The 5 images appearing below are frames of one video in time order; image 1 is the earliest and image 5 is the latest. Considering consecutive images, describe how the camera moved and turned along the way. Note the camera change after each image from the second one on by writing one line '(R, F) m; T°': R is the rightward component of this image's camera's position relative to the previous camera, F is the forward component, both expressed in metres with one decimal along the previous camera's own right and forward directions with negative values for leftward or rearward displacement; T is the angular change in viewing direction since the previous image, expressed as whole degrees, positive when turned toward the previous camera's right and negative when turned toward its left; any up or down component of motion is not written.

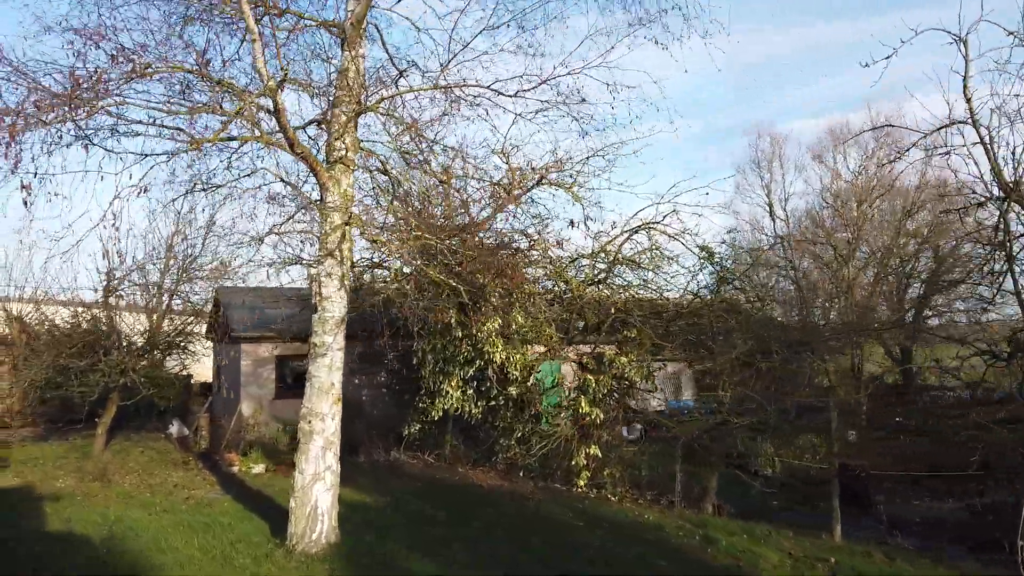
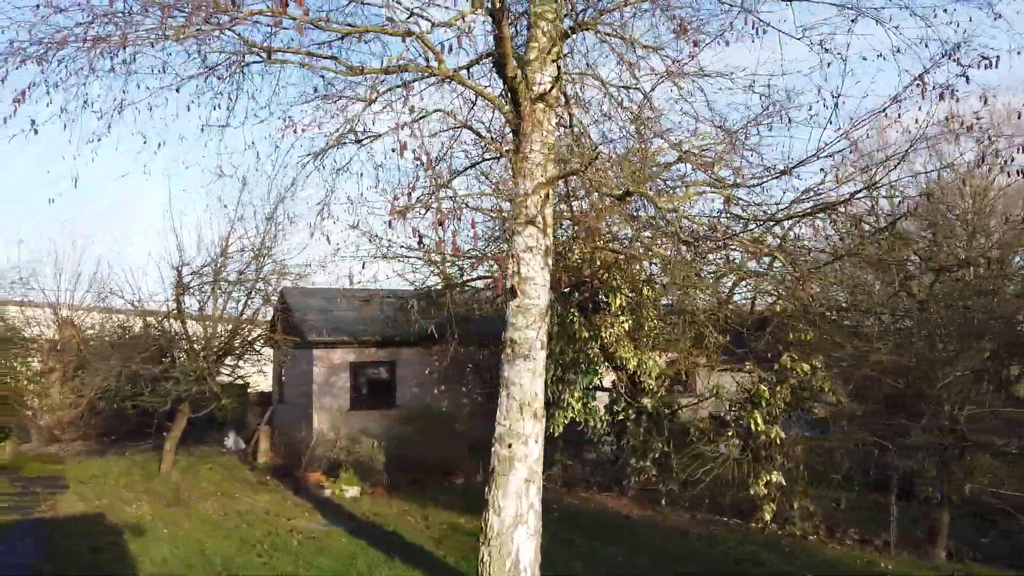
(-1.6, +1.7) m; -2°
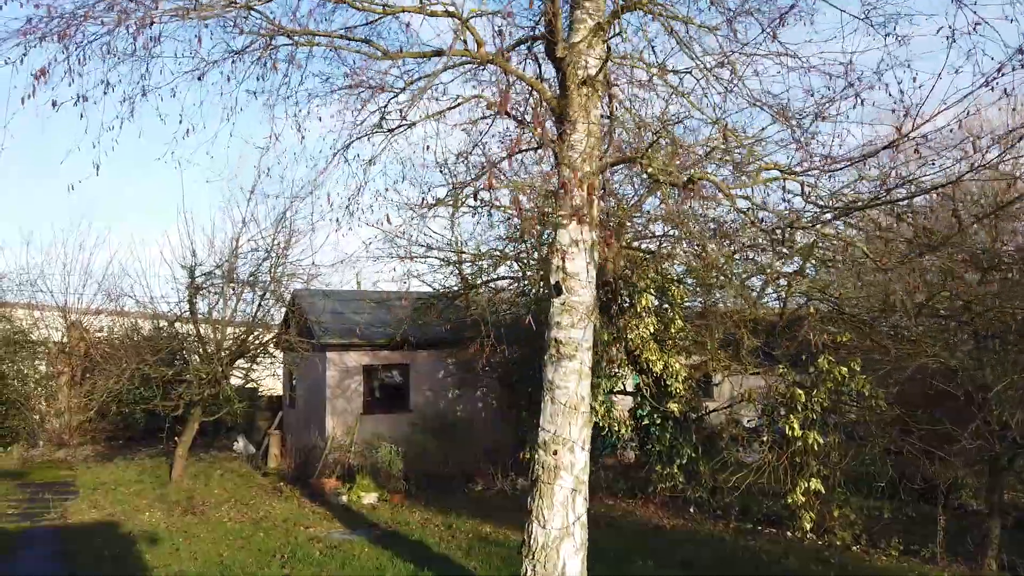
(-0.3, +0.3) m; 0°
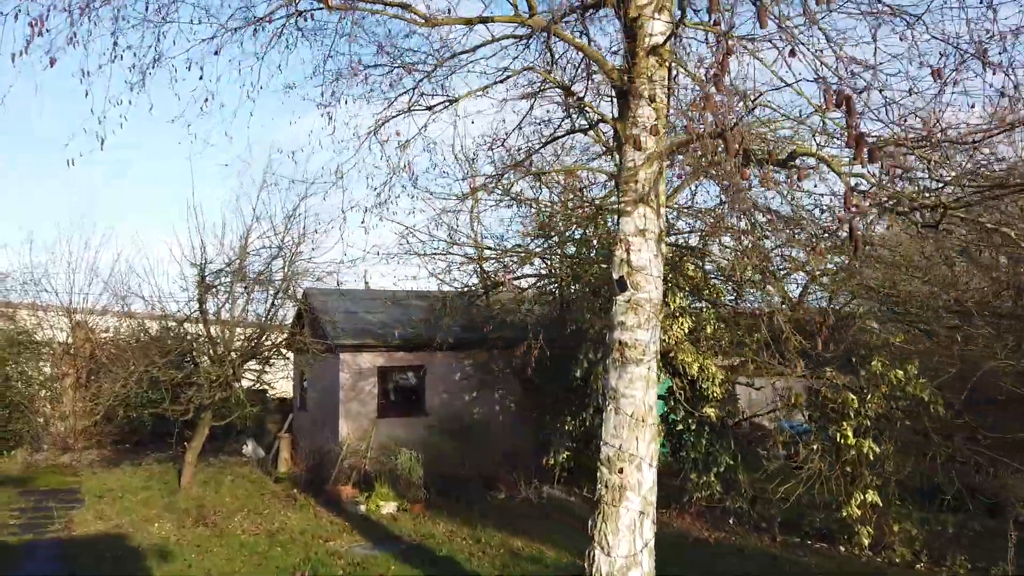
(-0.3, +0.5) m; 0°
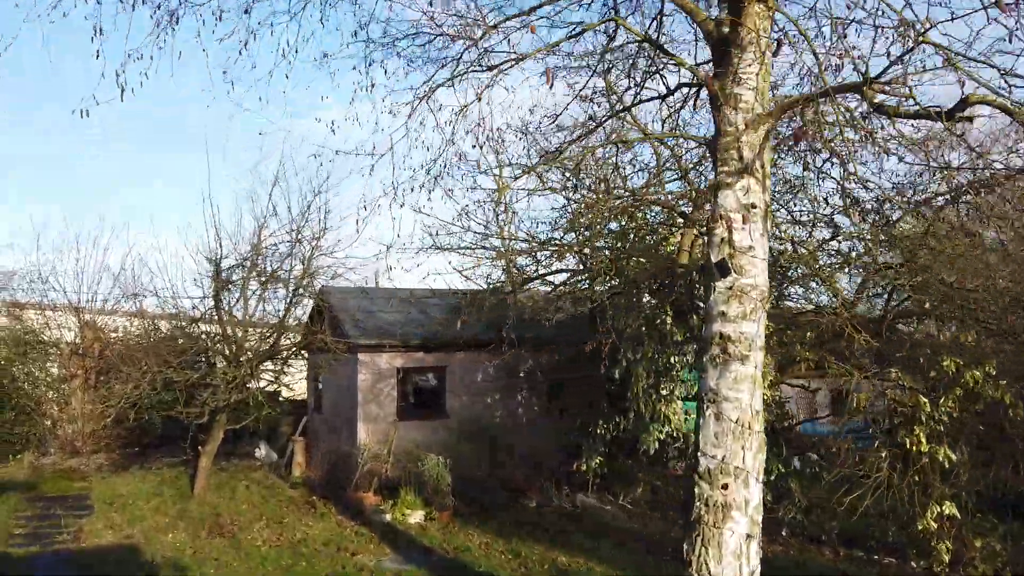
(-0.4, +0.6) m; 0°
